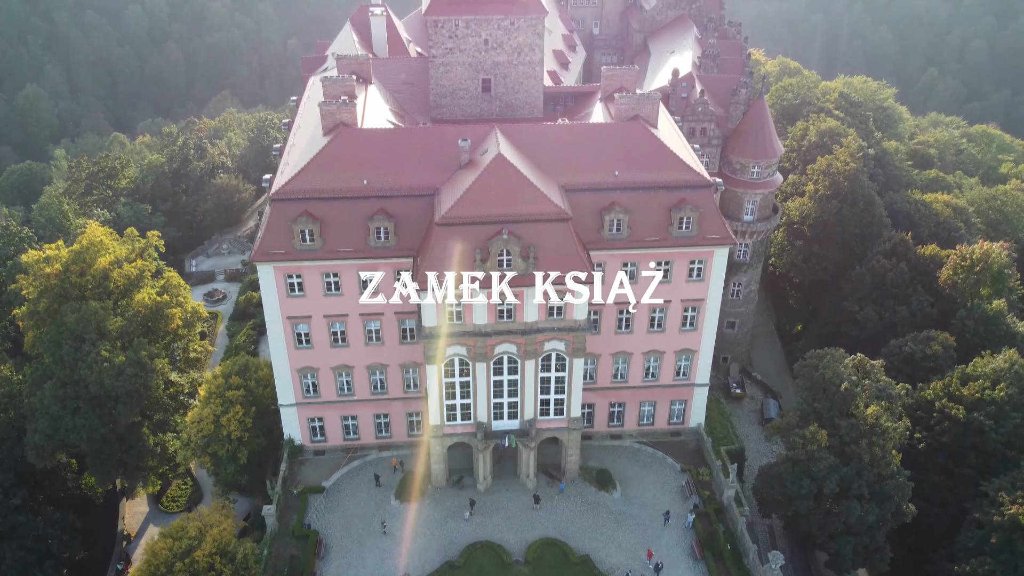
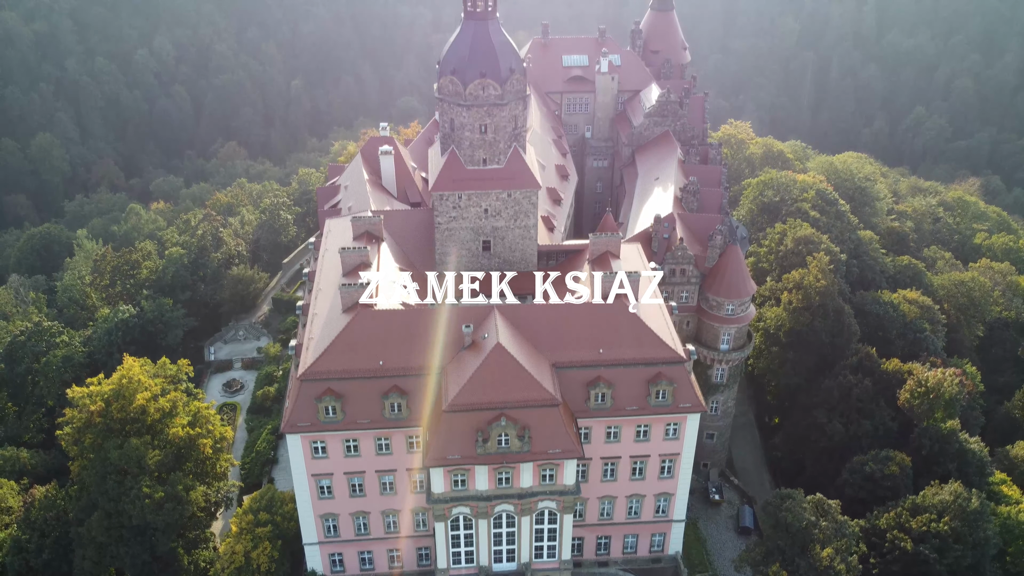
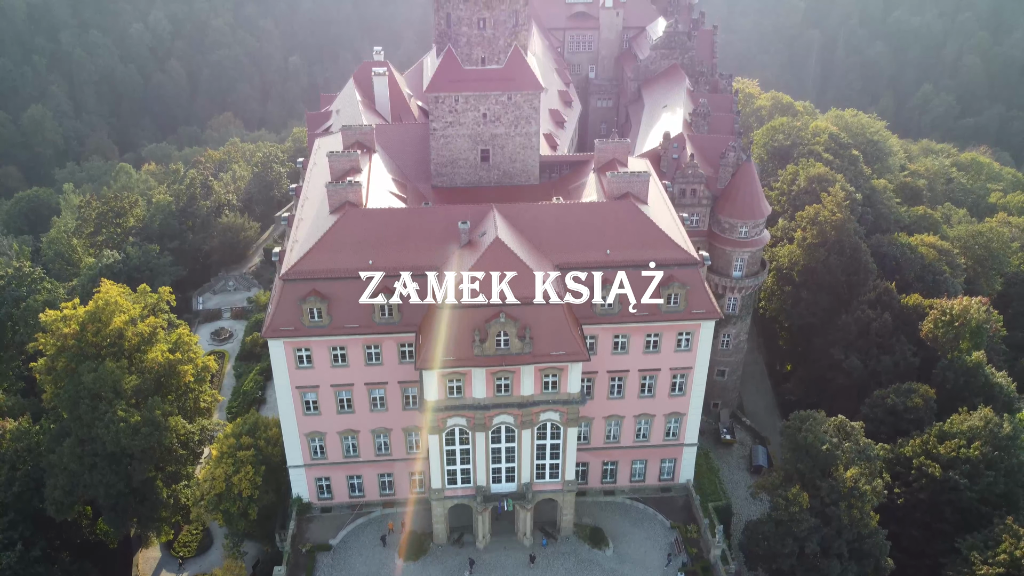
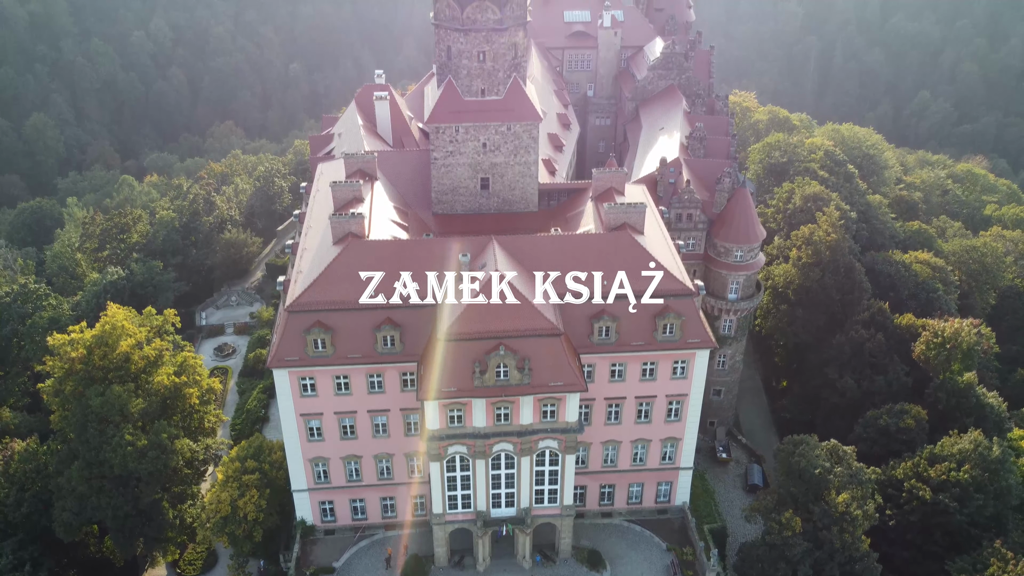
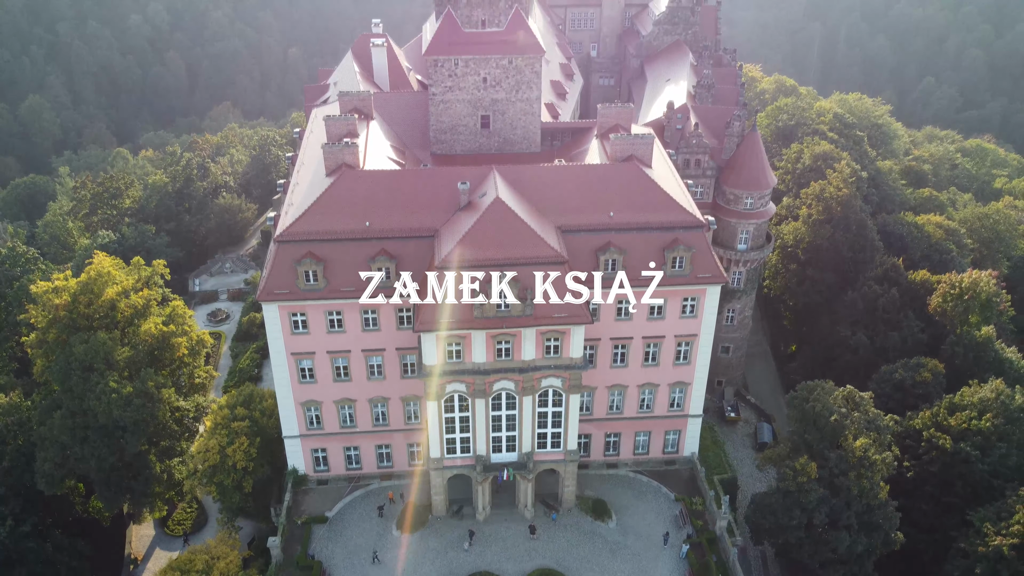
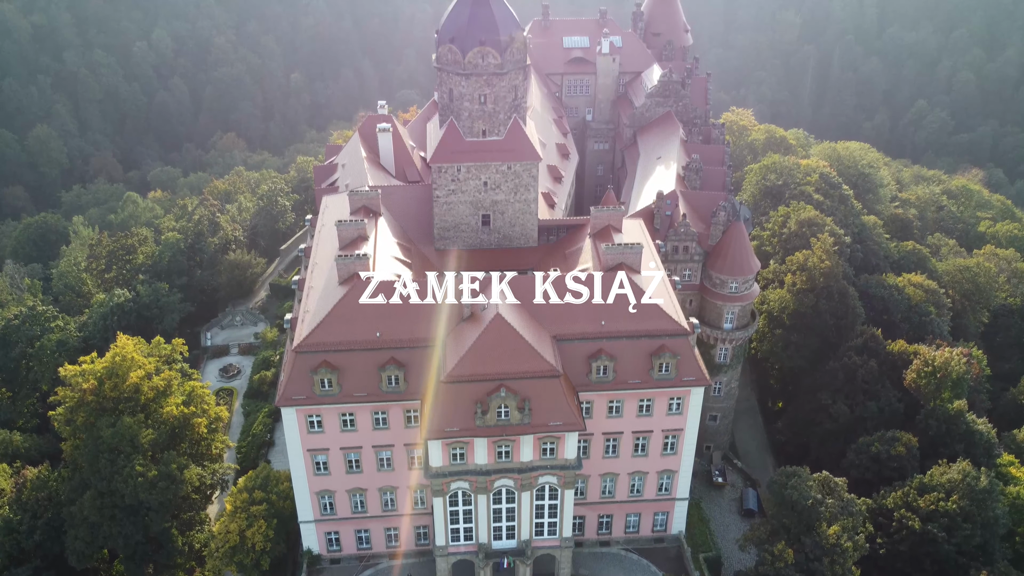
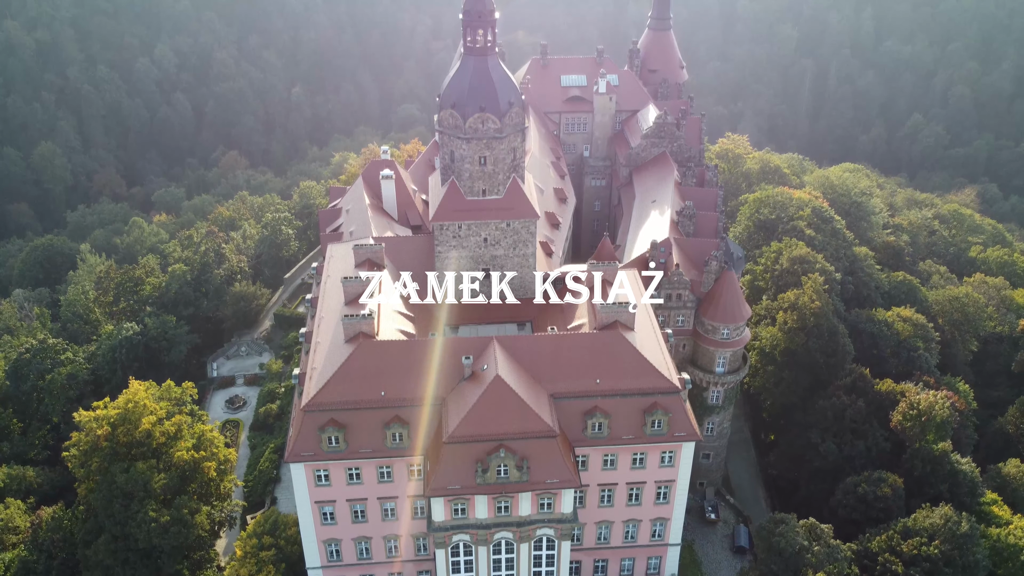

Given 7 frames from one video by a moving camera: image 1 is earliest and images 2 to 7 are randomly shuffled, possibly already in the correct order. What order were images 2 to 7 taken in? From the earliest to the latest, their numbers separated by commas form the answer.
5, 3, 4, 6, 2, 7
